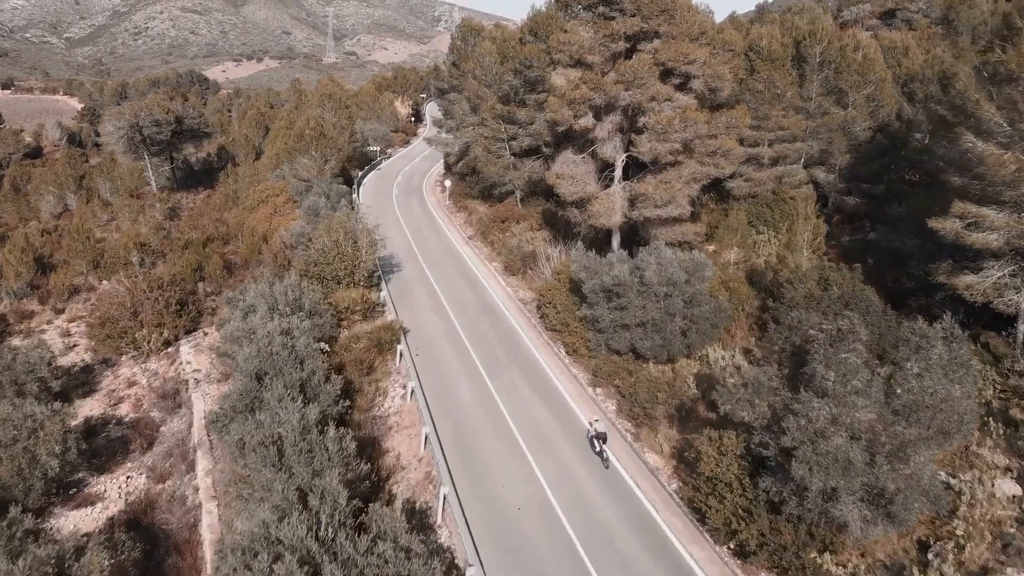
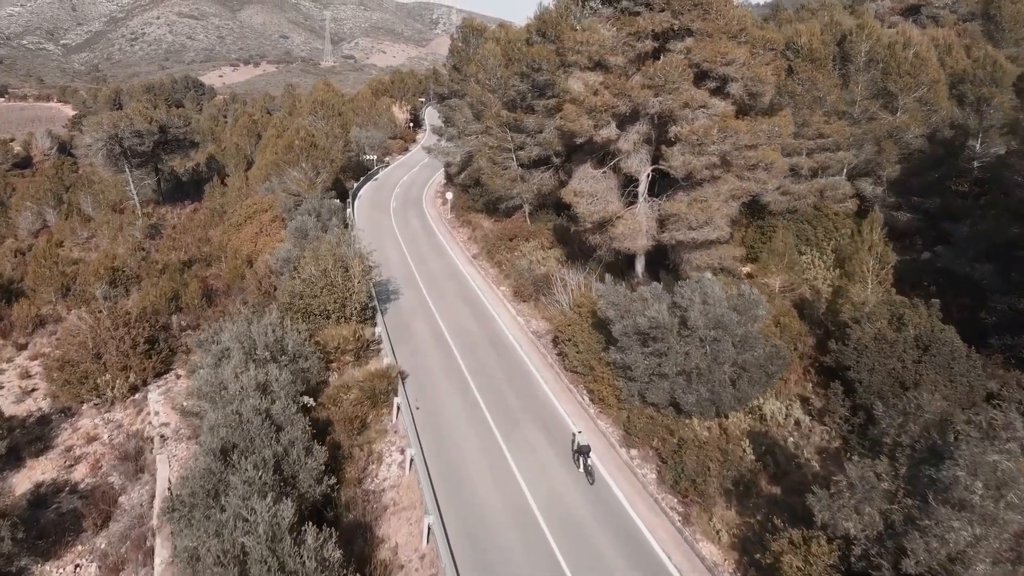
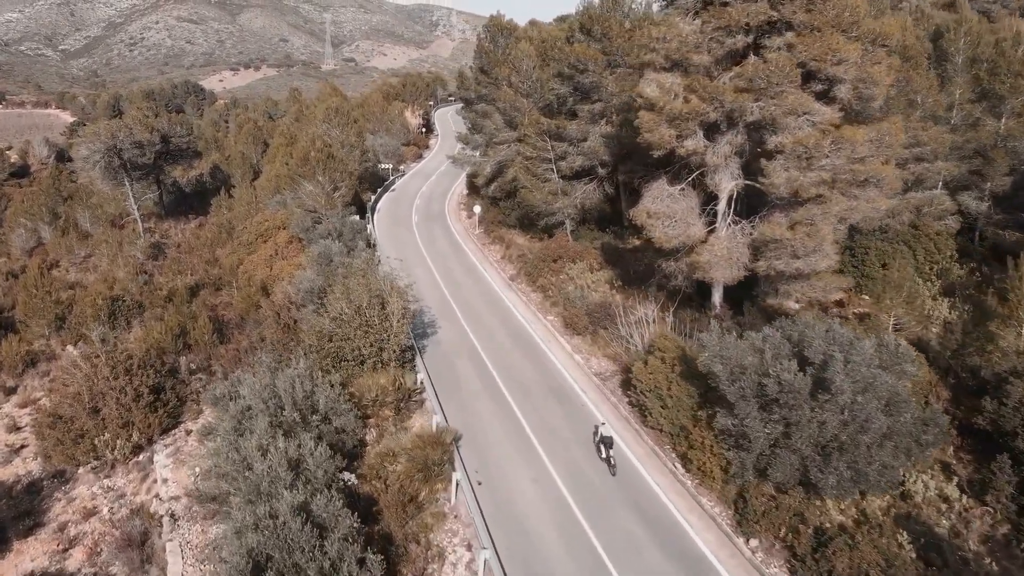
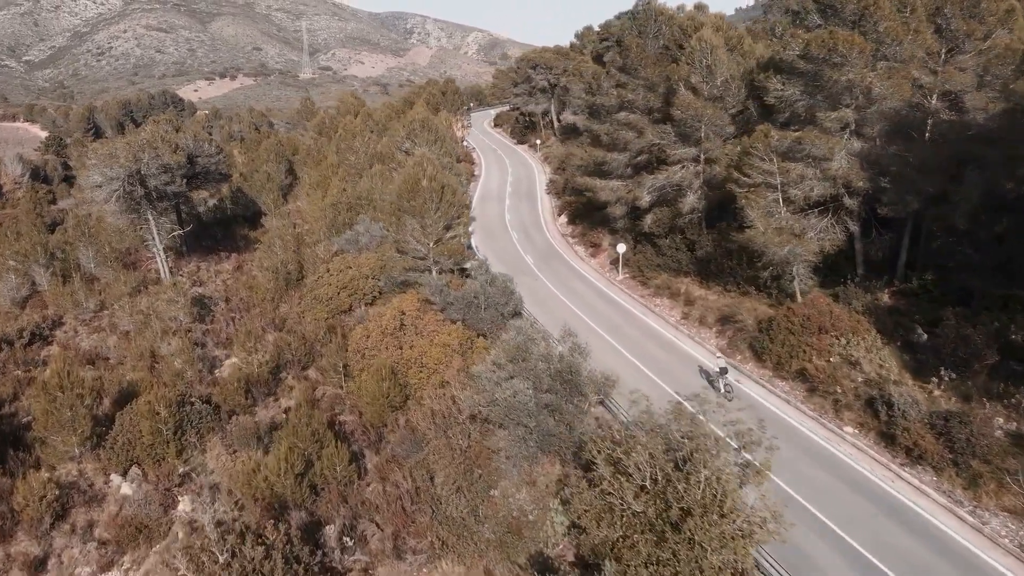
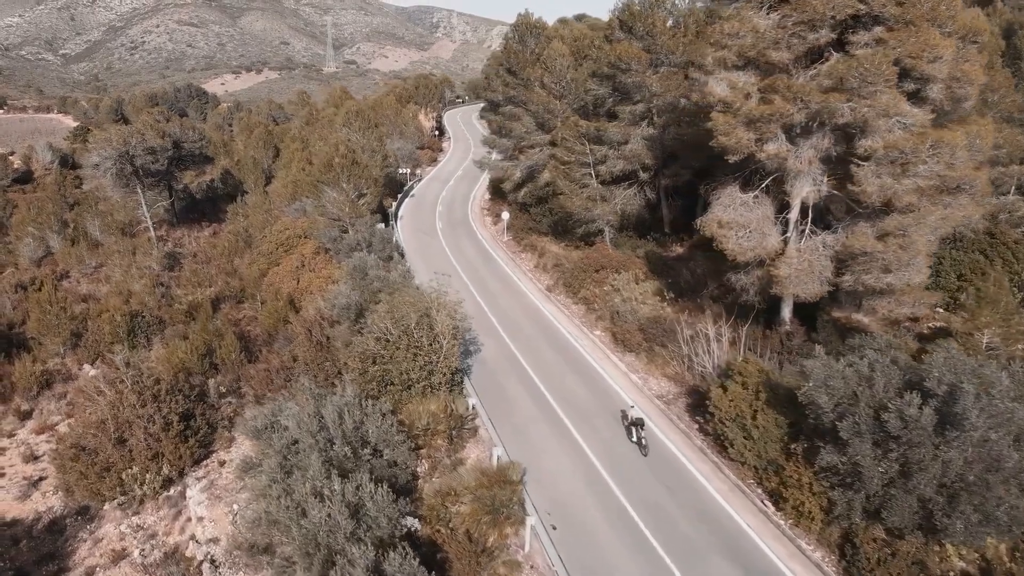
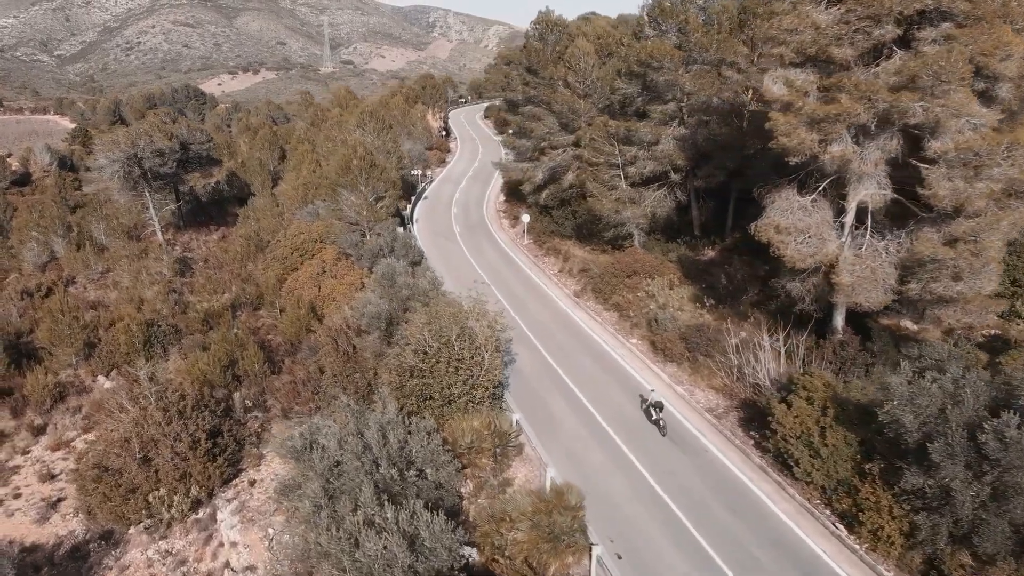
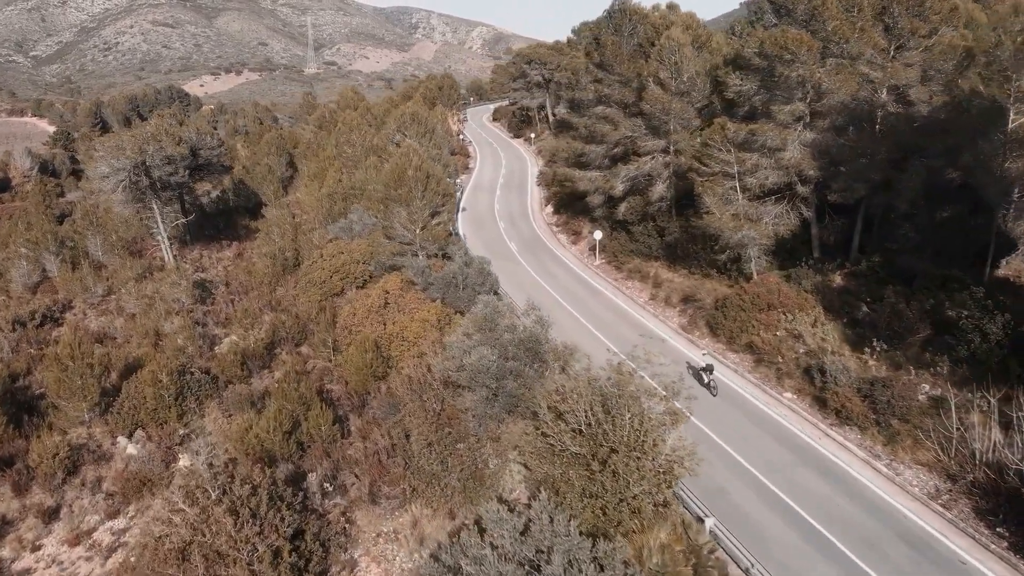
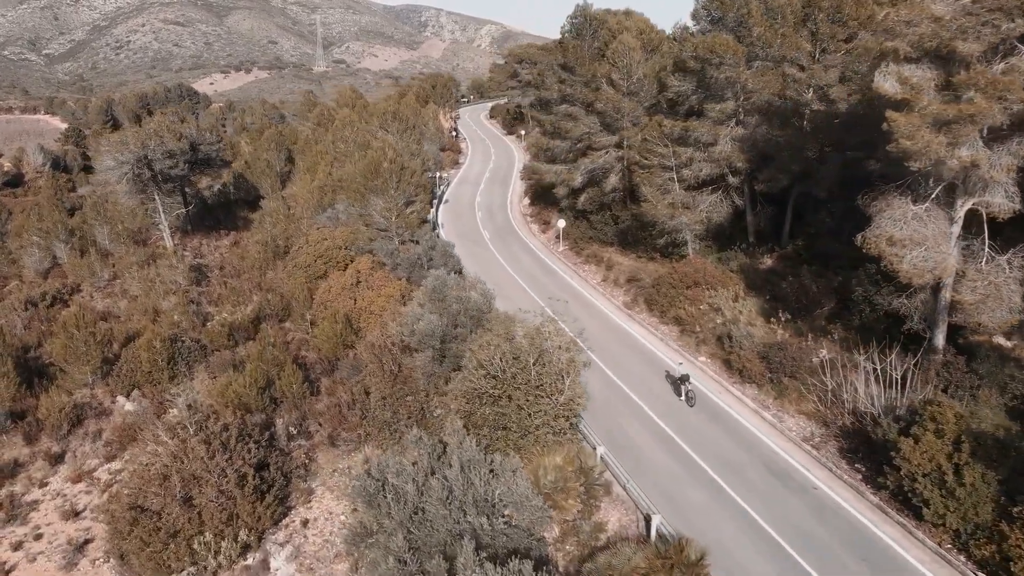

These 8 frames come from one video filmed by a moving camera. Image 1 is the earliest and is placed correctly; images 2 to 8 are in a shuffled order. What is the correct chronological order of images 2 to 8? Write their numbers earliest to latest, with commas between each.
2, 3, 5, 6, 8, 7, 4
